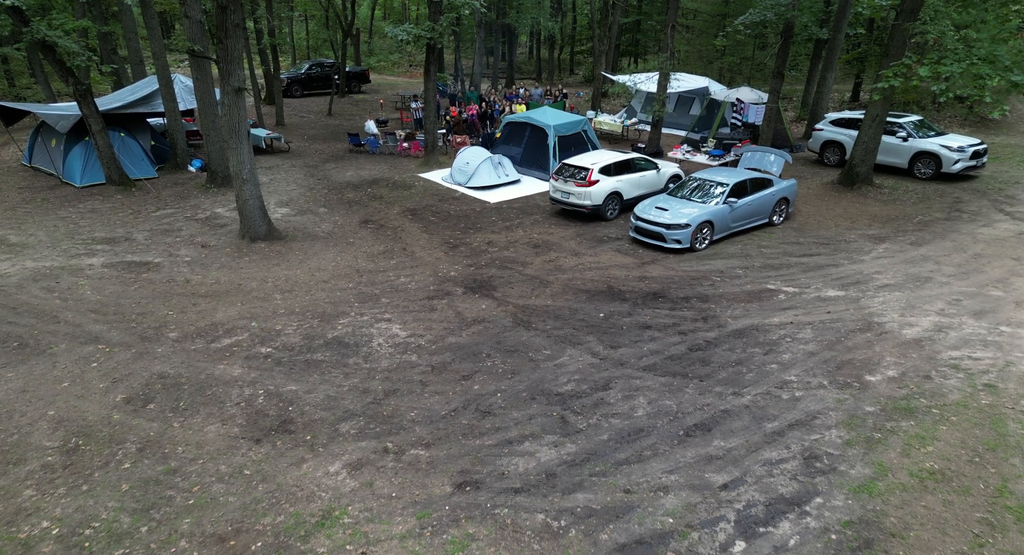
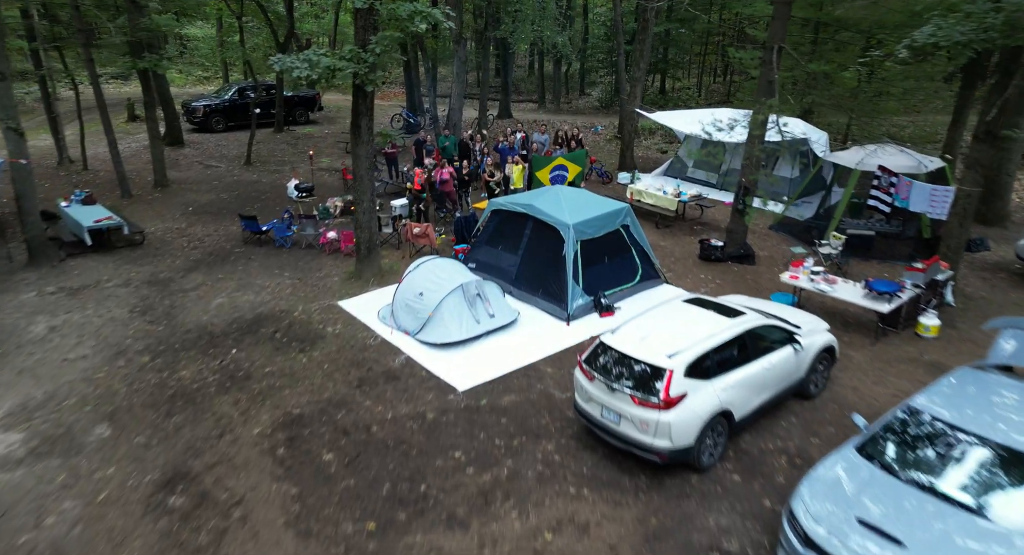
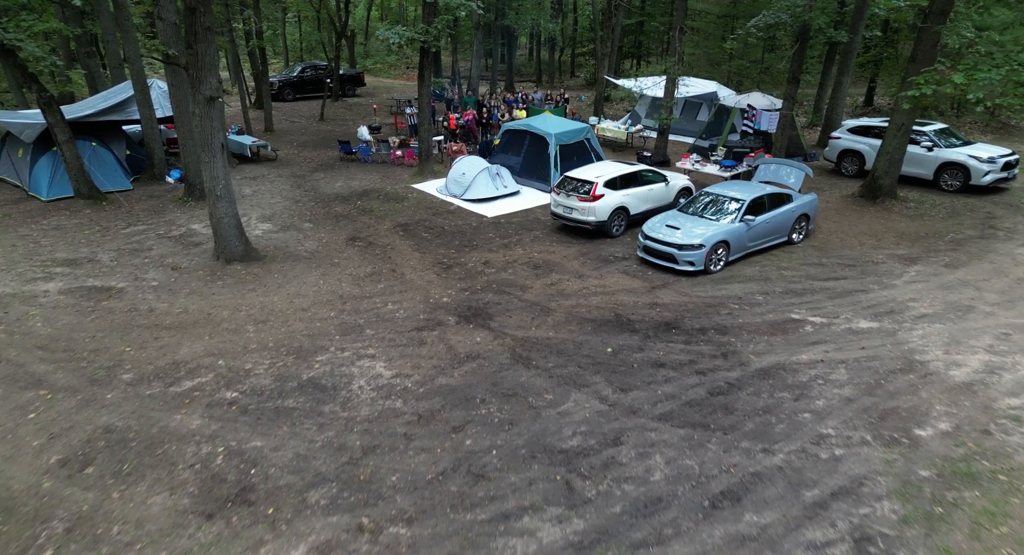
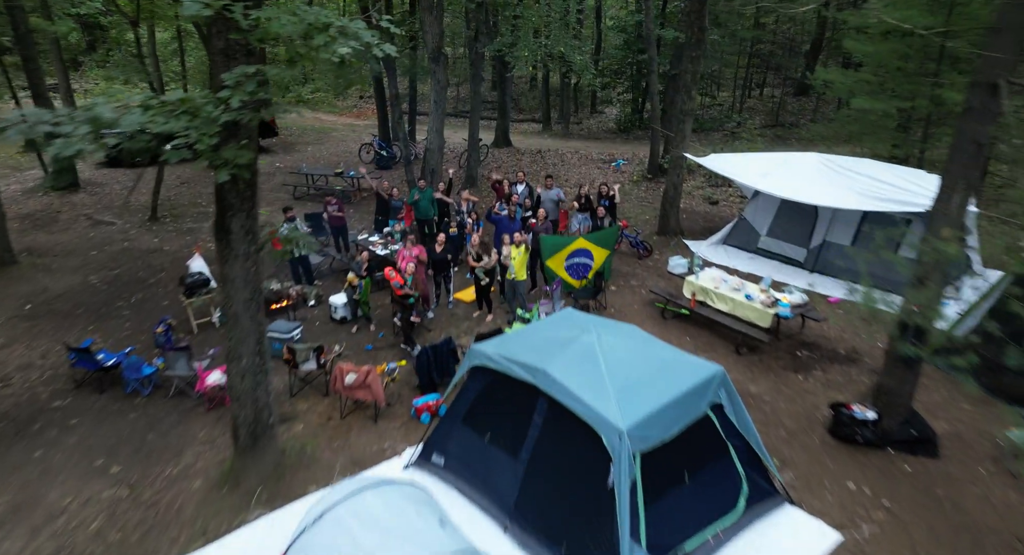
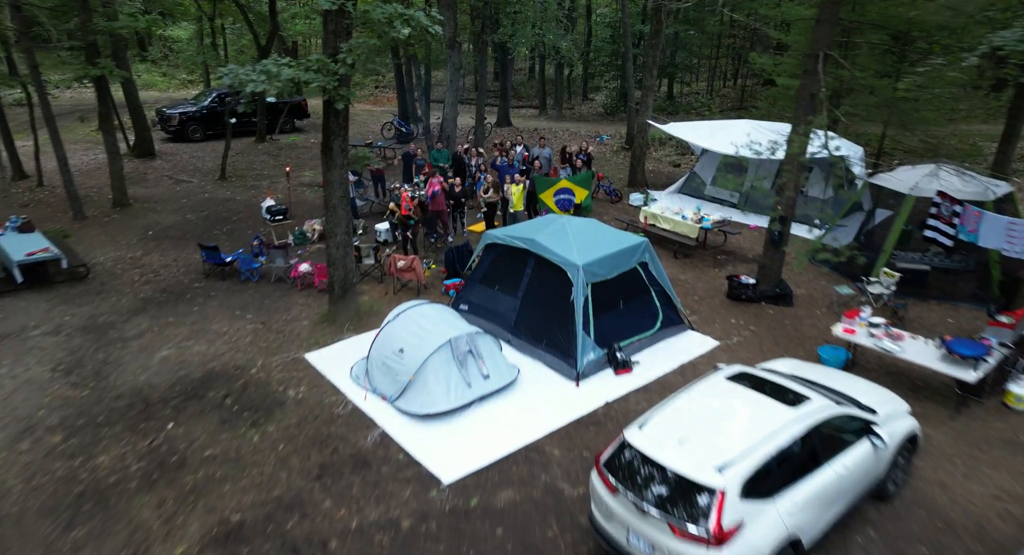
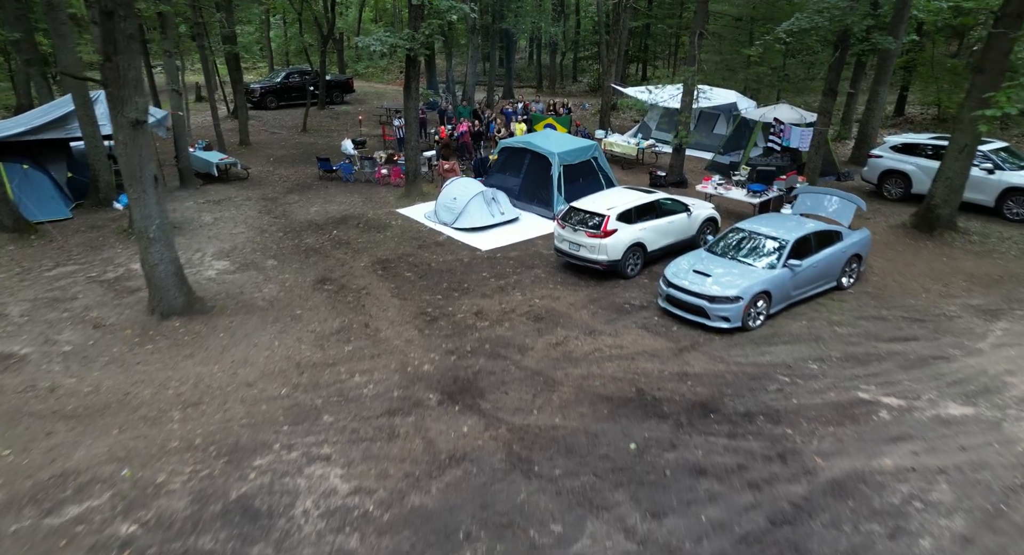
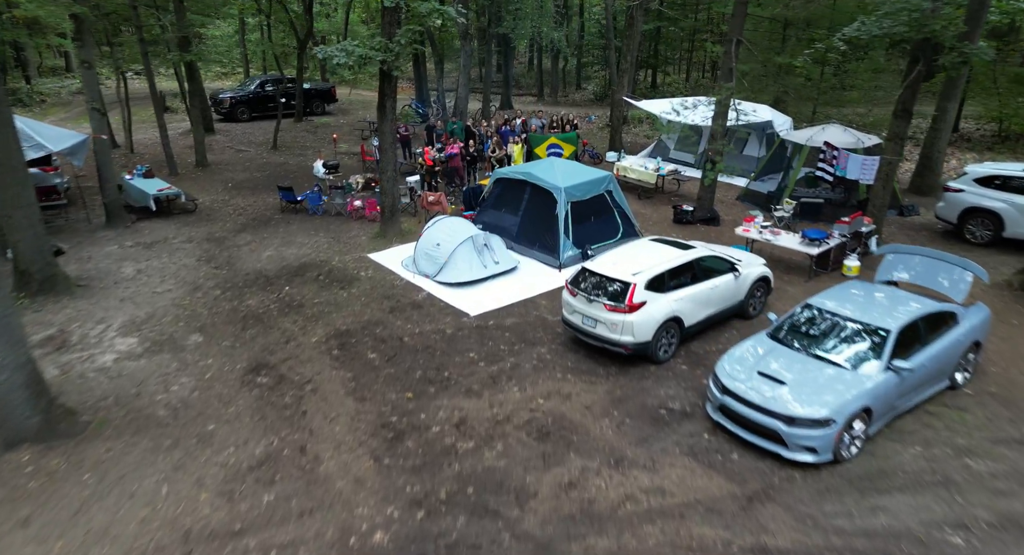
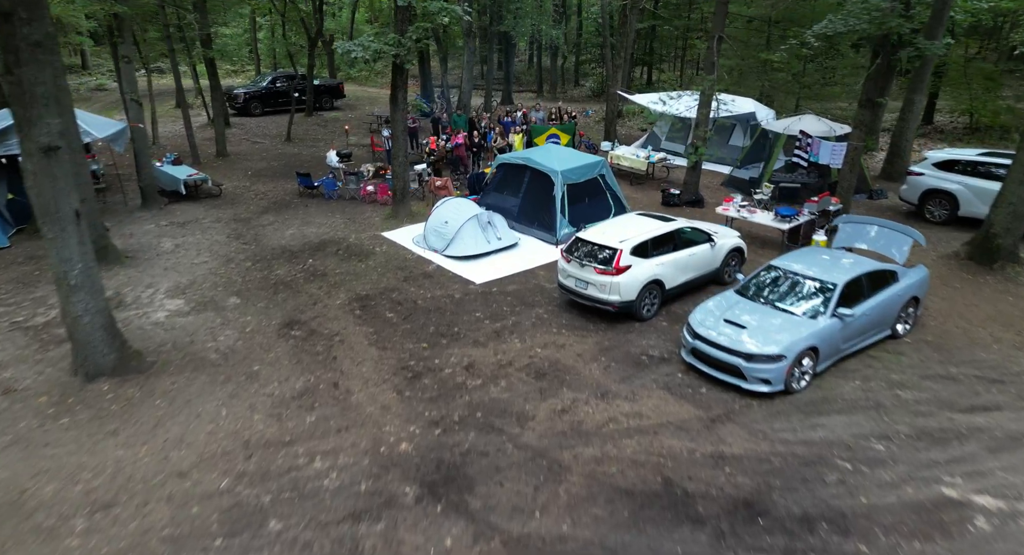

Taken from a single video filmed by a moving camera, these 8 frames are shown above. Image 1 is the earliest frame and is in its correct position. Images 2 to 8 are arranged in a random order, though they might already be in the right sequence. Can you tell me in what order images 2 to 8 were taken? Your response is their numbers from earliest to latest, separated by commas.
3, 6, 8, 7, 2, 5, 4
